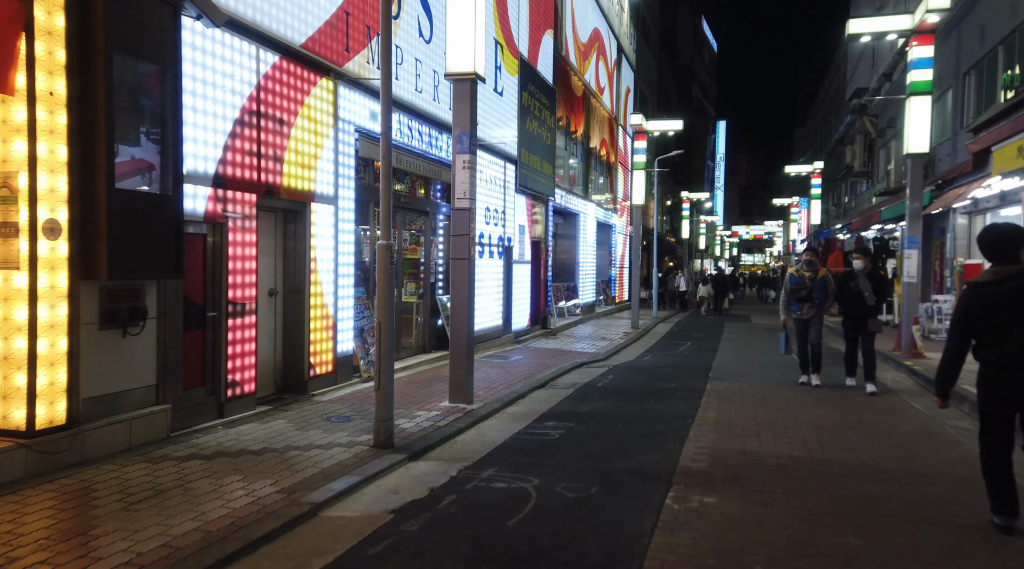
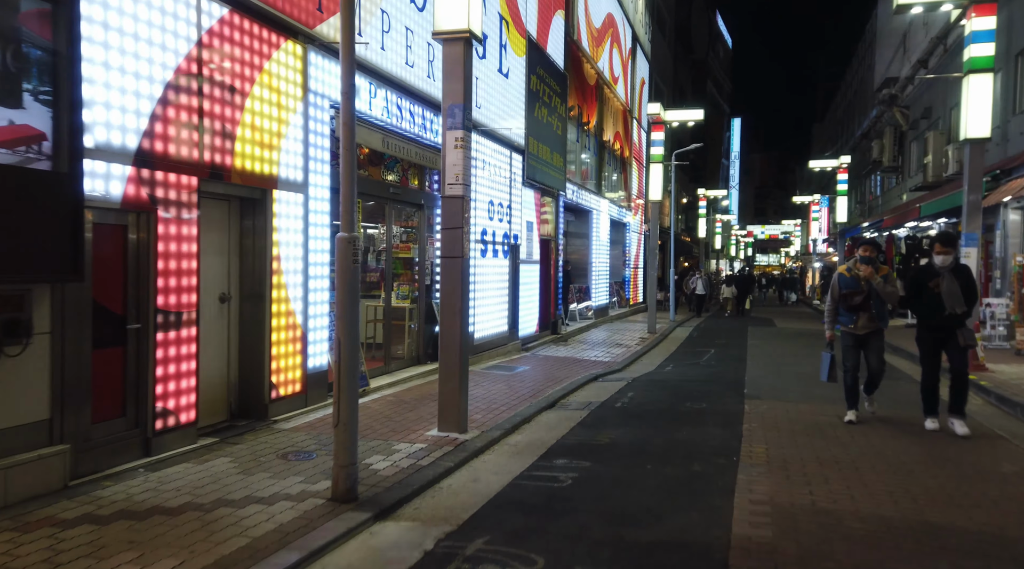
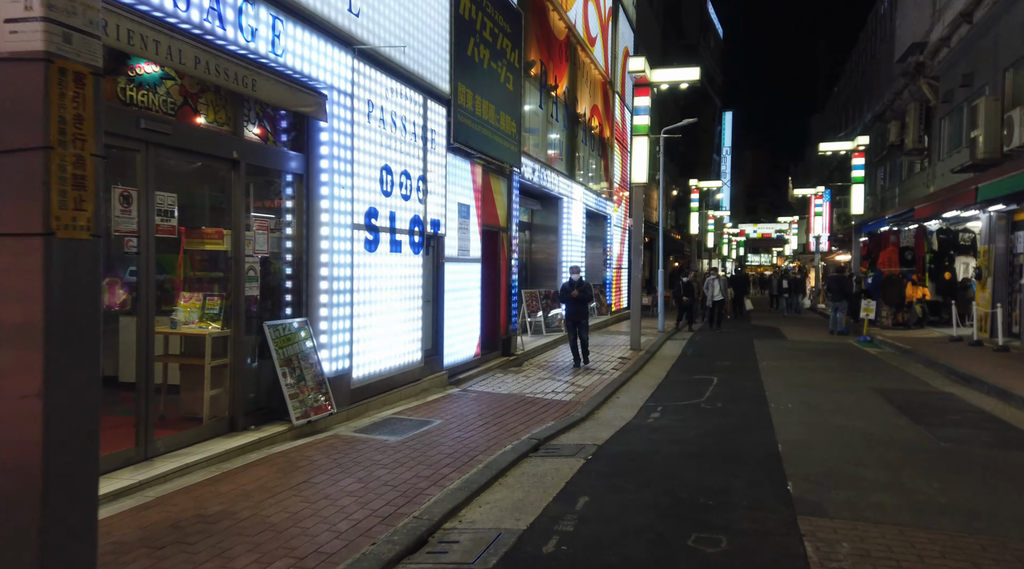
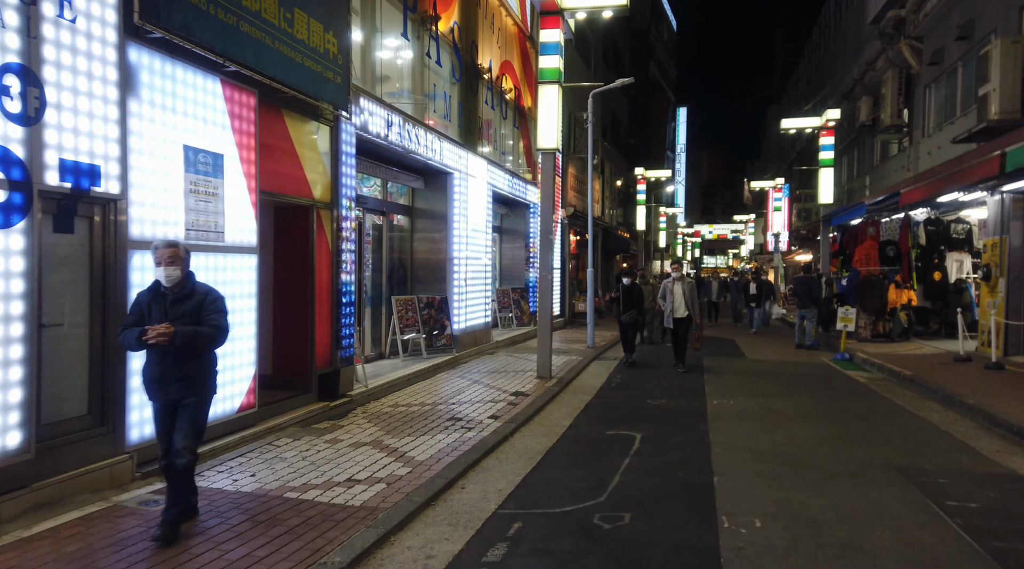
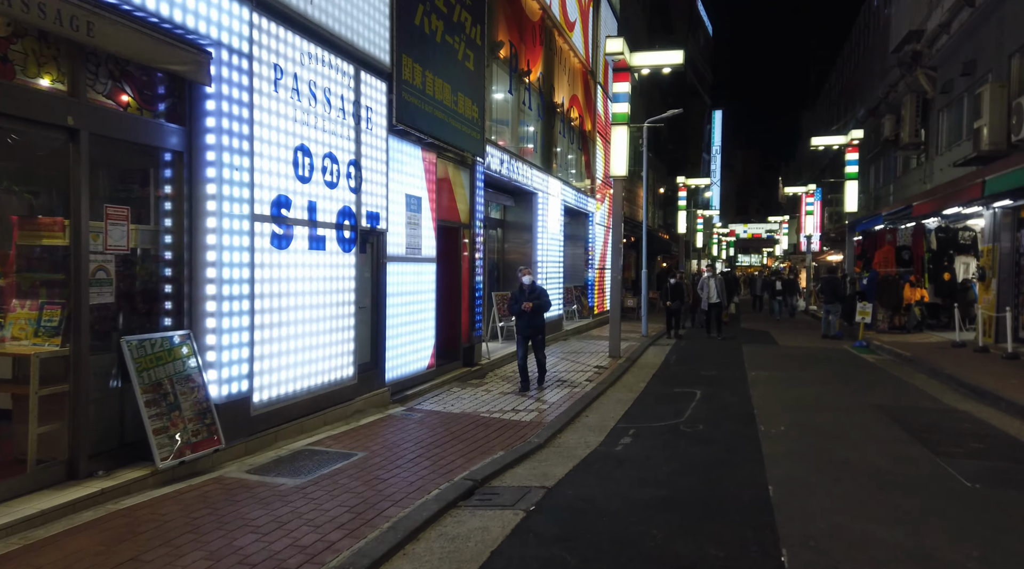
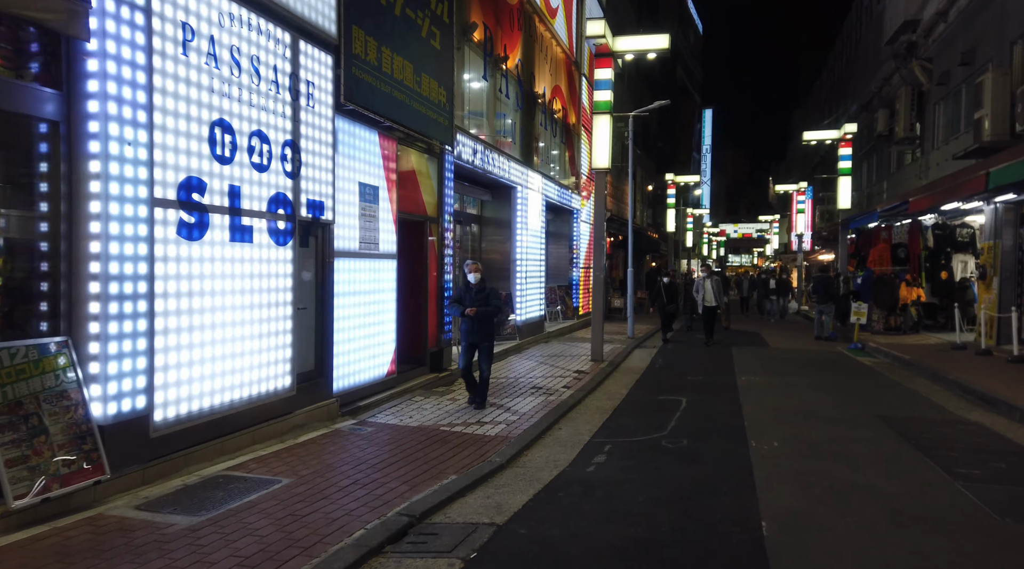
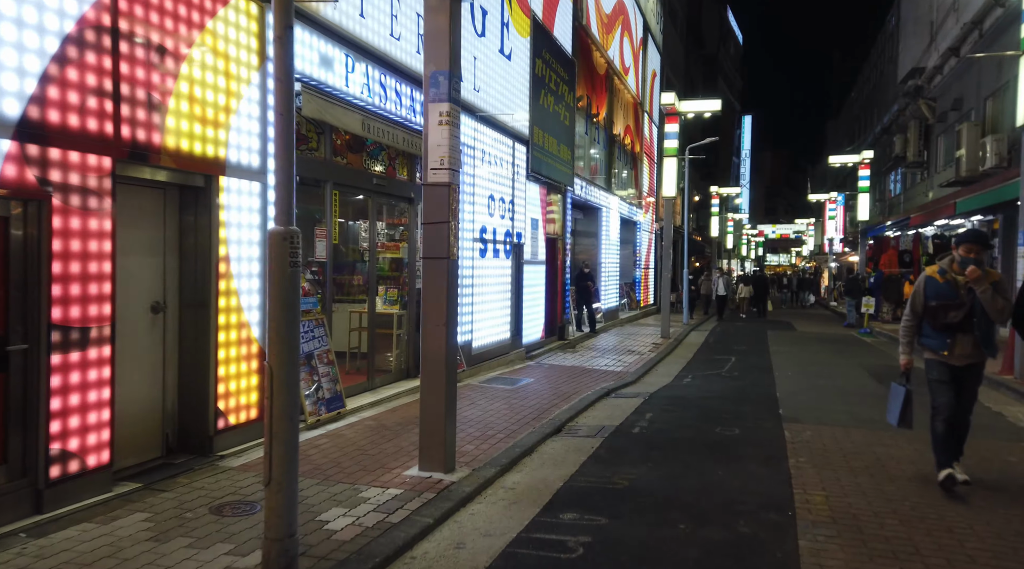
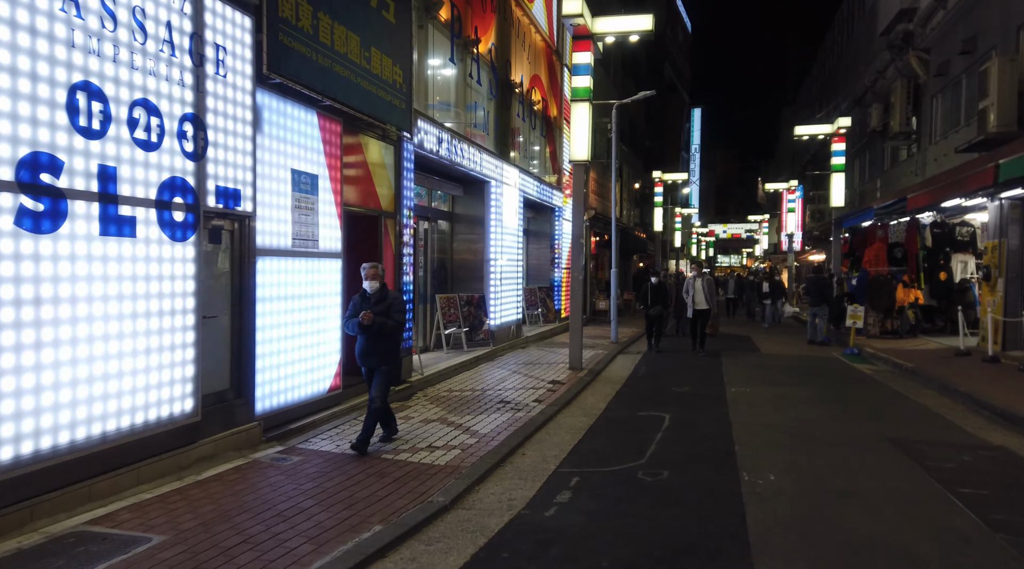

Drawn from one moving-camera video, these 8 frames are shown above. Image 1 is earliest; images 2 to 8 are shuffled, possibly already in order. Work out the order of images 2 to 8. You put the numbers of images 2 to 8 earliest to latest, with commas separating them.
2, 7, 3, 5, 6, 8, 4
